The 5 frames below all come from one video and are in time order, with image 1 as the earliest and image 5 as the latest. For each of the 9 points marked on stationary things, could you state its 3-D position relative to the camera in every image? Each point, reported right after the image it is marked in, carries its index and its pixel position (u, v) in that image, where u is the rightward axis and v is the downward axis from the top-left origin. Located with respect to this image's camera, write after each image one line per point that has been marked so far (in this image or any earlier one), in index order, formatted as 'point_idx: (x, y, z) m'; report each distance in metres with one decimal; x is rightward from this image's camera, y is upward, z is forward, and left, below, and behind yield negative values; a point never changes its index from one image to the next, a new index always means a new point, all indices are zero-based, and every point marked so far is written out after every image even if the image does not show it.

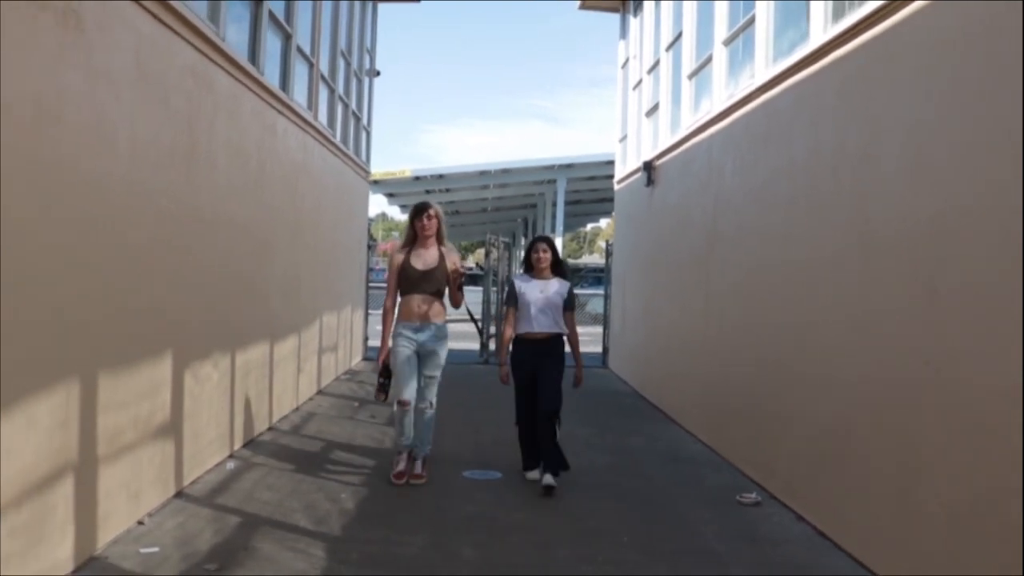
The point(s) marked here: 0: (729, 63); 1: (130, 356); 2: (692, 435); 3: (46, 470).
0: (+1.9, +2.0, +7.6) m
1: (-1.9, -0.3, +4.3) m
2: (+1.6, -1.3, +7.9) m
3: (-1.9, -0.7, +3.6) m
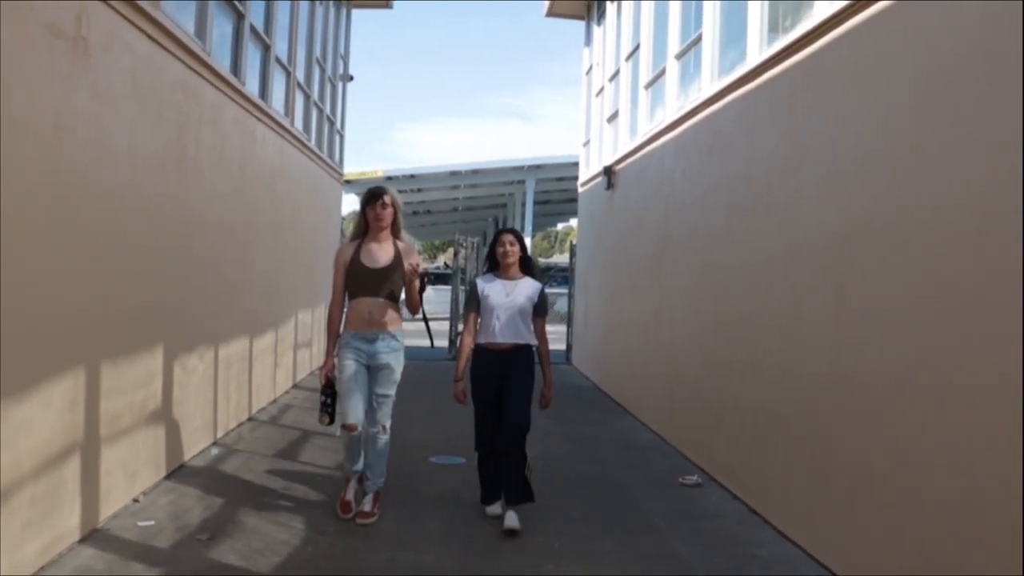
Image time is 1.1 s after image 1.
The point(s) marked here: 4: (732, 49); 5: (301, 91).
0: (+1.6, +2.0, +8.1) m
1: (-2.1, -0.3, +4.8) m
2: (+1.3, -1.2, +8.5) m
3: (-2.1, -0.7, +4.0) m
4: (+1.7, +1.8, +6.7) m
5: (-2.4, +2.4, +10.5) m
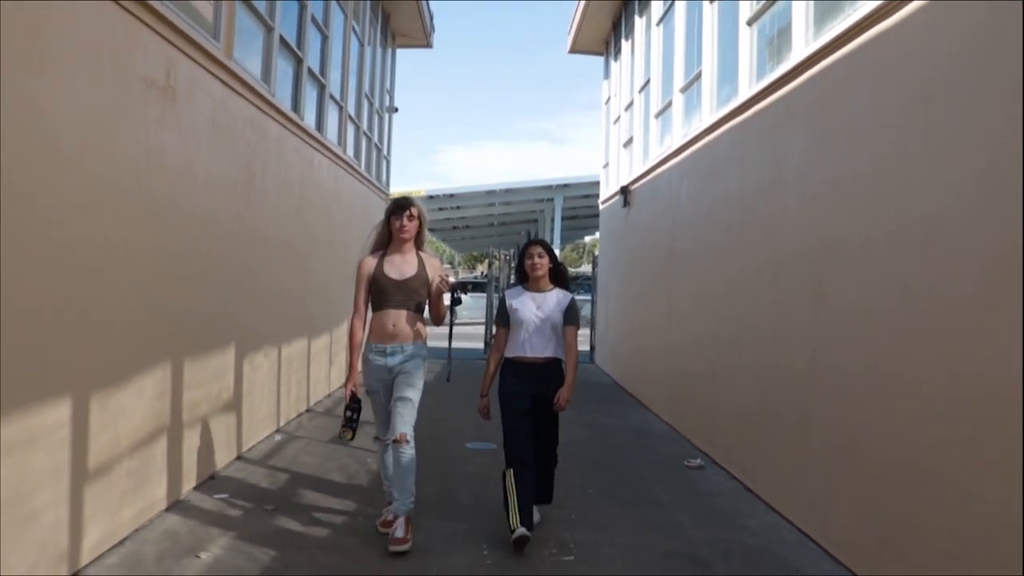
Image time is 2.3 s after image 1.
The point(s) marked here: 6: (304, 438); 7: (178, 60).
0: (+1.8, +1.9, +8.8) m
1: (-2.0, -0.4, +5.5) m
2: (+1.5, -1.4, +9.1) m
3: (-2.0, -0.8, +4.8) m
4: (+1.9, +1.7, +7.4) m
5: (-2.1, +2.2, +11.3) m
6: (-1.8, -1.3, +7.4) m
7: (-2.0, +1.4, +5.1) m
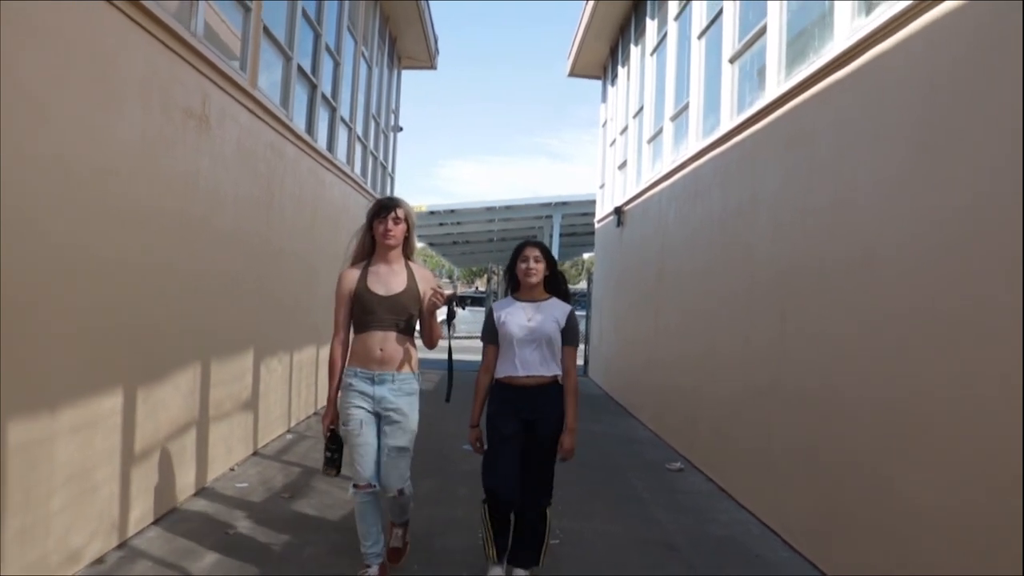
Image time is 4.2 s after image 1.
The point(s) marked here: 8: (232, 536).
0: (+1.8, +1.7, +9.4) m
1: (-2.0, -0.5, +6.1) m
2: (+1.5, -1.5, +9.6) m
3: (-2.0, -0.8, +5.3) m
4: (+1.9, +1.6, +8.0) m
5: (-2.1, +2.0, +11.9) m
6: (-1.8, -1.4, +7.9) m
7: (-2.0, +1.3, +5.7) m
8: (-1.6, -1.4, +4.8) m
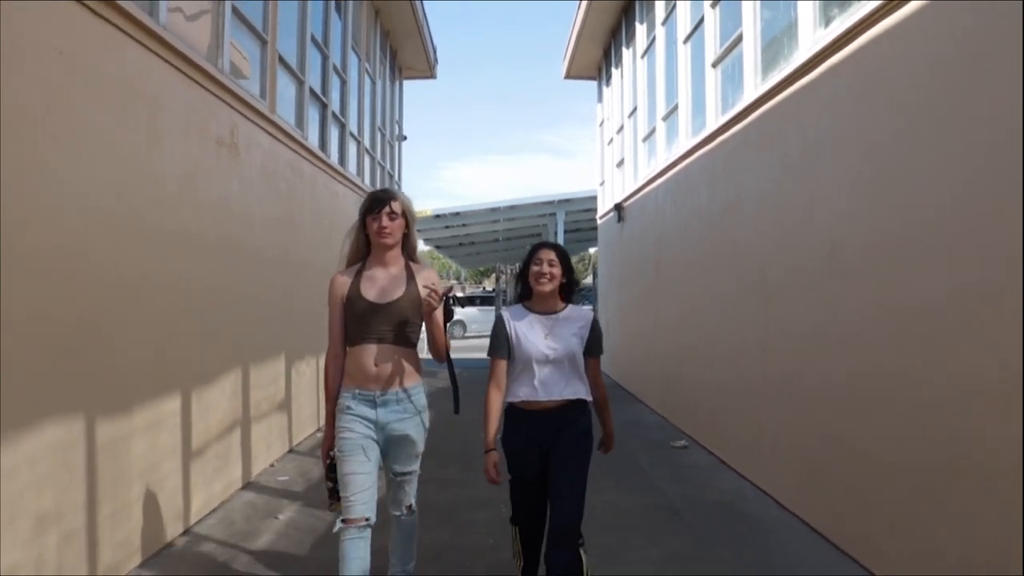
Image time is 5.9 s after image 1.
0: (+1.8, +1.8, +10.0) m
1: (-1.9, -0.5, +6.6) m
2: (+1.7, -1.4, +10.2) m
3: (-1.9, -0.9, +5.9) m
4: (+1.9, +1.7, +8.5) m
5: (-2.1, +1.9, +12.5) m
6: (-1.7, -1.5, +8.5) m
7: (-2.0, +1.2, +6.3) m
8: (-1.5, -1.5, +5.4) m
